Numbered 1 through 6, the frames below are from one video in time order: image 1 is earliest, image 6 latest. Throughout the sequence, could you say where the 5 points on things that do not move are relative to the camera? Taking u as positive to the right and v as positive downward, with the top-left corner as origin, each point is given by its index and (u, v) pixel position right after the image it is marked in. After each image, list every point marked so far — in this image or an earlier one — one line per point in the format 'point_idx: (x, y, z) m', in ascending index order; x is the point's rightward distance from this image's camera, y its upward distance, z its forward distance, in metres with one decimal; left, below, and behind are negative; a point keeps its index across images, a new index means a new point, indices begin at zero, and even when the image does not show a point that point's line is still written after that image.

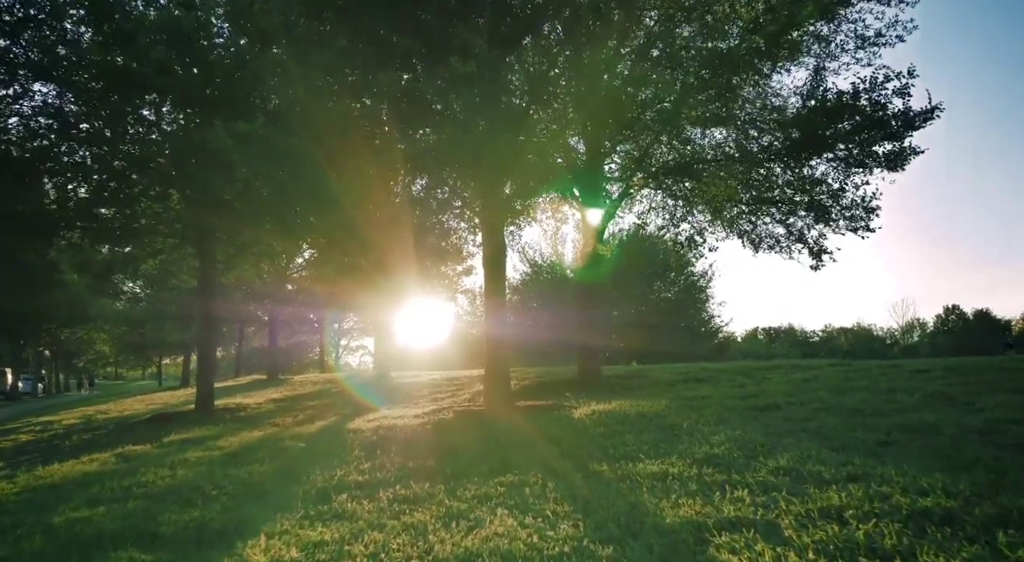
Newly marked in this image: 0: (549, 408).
0: (+0.7, -2.5, +13.6) m
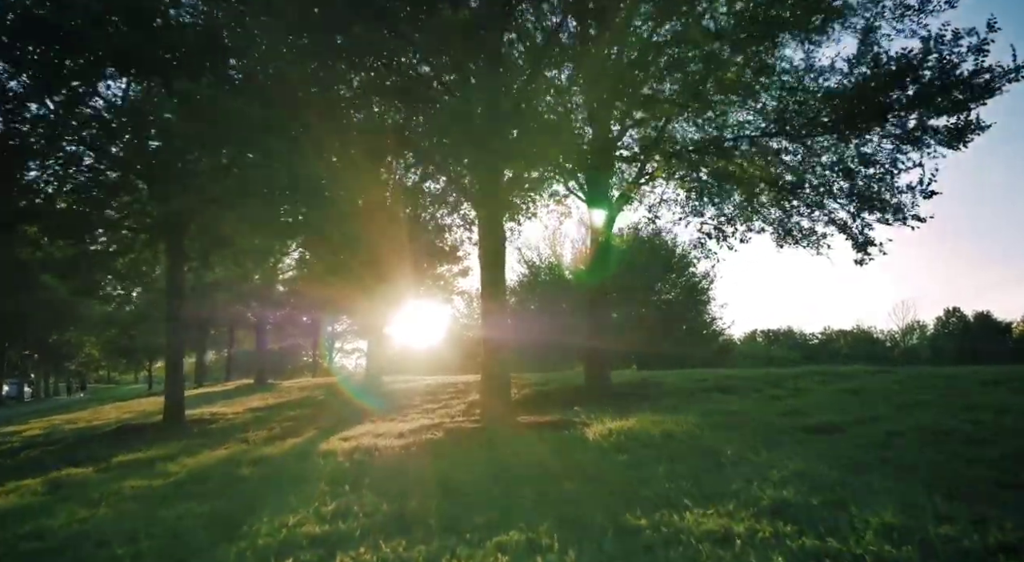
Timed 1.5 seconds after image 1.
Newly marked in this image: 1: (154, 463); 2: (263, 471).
0: (+0.8, -2.4, +11.7) m
1: (-6.5, -3.3, +12.3) m
2: (-3.5, -2.7, +9.8) m
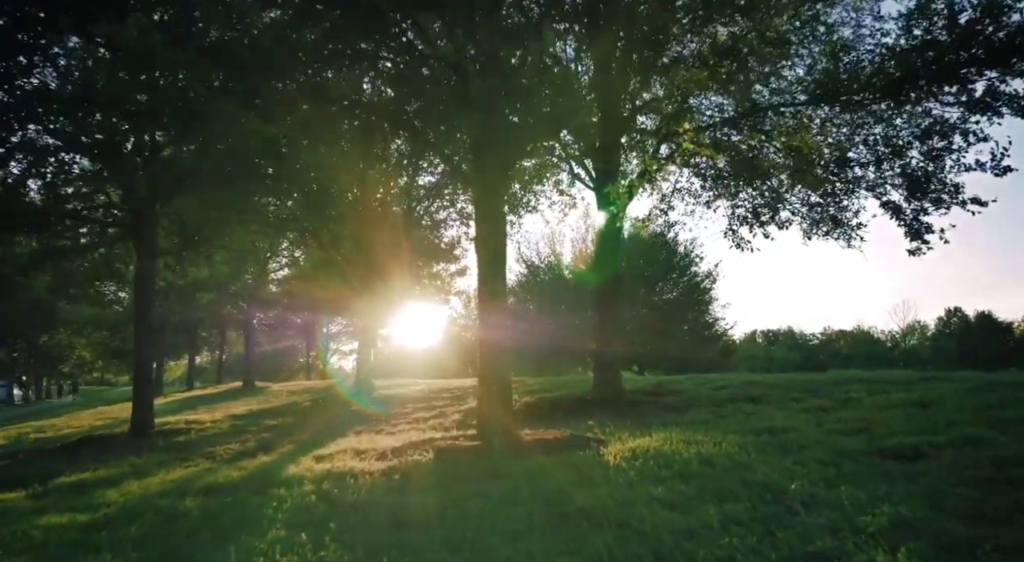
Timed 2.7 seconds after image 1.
0: (+0.8, -2.3, +9.9) m
1: (-6.4, -3.2, +10.5) m
2: (-3.5, -2.6, +8.0) m
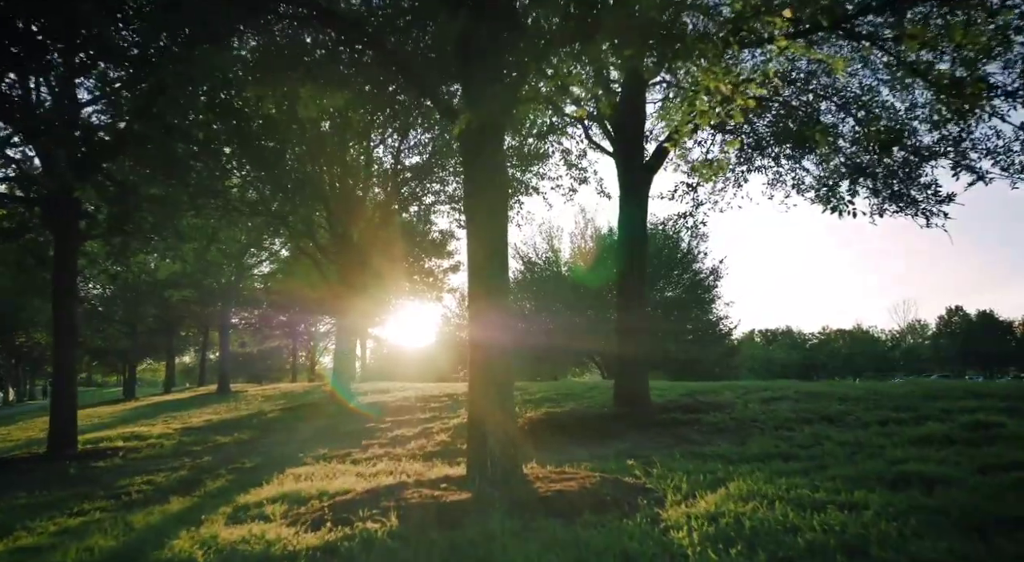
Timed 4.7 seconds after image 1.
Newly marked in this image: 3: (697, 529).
0: (+0.8, -2.1, +6.6) m
1: (-6.4, -2.9, +7.2) m
2: (-3.4, -2.4, +4.7) m
3: (+1.4, -1.9, +5.3) m
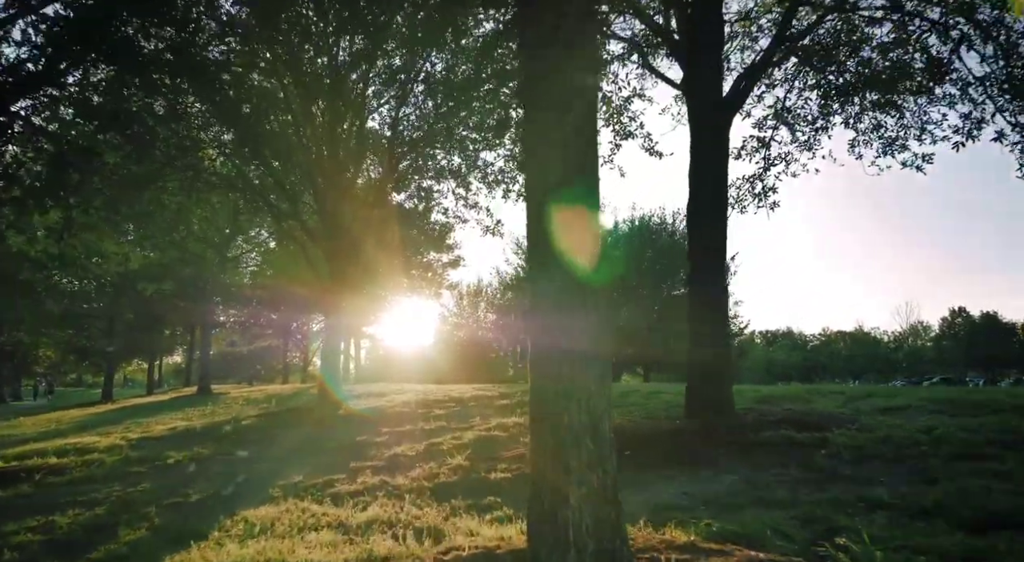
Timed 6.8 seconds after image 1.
0: (+1.5, -1.6, +3.3) m
1: (-5.8, -2.4, +3.8) m
2: (-2.8, -1.9, +1.3) m
3: (+2.0, -1.5, +2.0) m
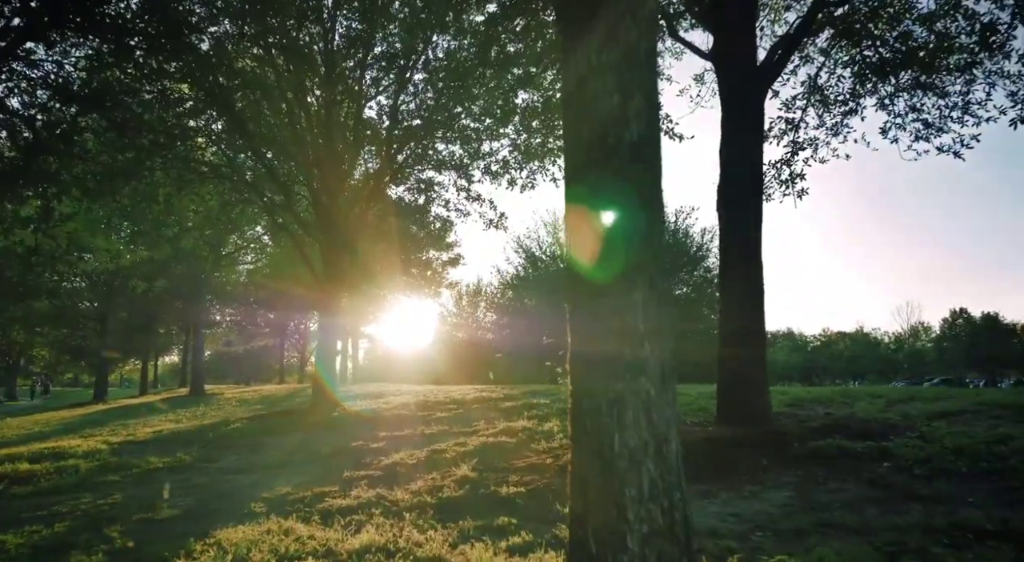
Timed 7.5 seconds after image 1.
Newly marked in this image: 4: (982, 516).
0: (+1.6, -1.5, +2.3) m
1: (-5.6, -2.3, +2.7) m
2: (-2.6, -1.7, +0.3) m
3: (+2.2, -1.3, +1.0) m
4: (+3.6, -1.7, +5.1) m
